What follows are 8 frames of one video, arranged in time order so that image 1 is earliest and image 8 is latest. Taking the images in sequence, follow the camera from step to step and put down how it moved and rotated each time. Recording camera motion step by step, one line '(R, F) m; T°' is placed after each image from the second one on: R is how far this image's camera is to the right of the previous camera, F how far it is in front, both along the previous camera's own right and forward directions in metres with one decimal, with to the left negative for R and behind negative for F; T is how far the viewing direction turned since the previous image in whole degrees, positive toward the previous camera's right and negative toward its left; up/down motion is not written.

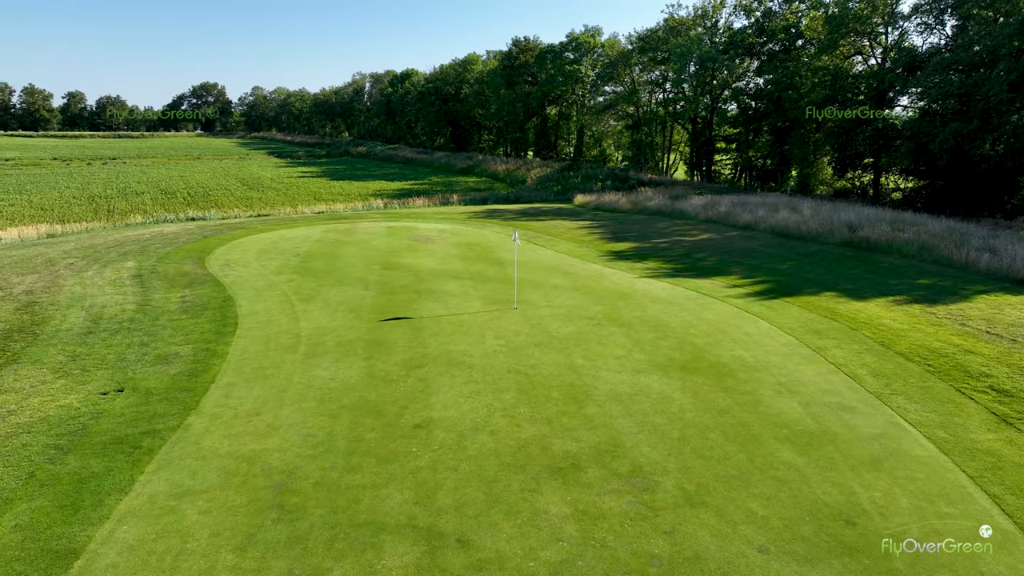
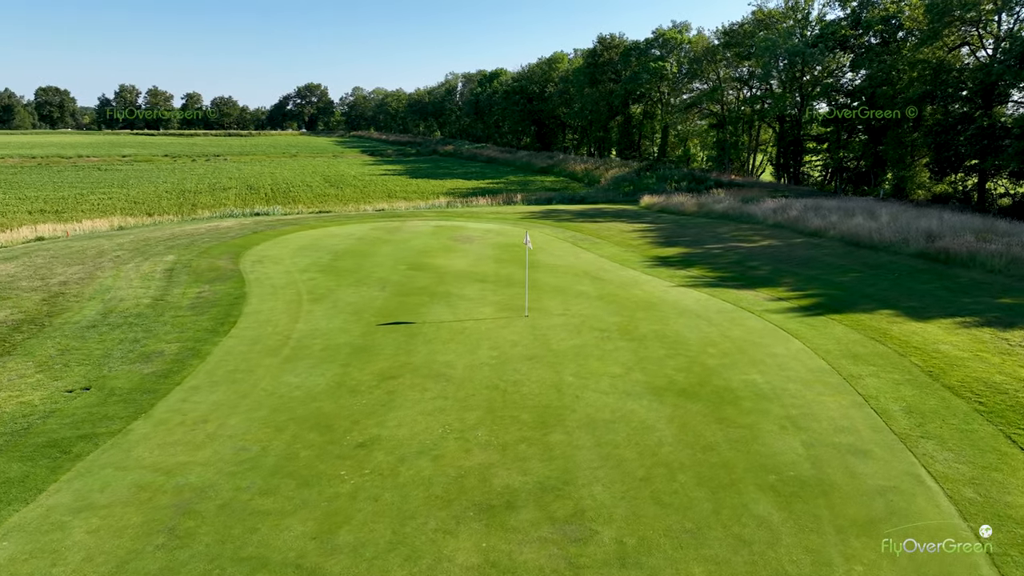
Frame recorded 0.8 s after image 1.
(+1.1, +0.8) m; -7°
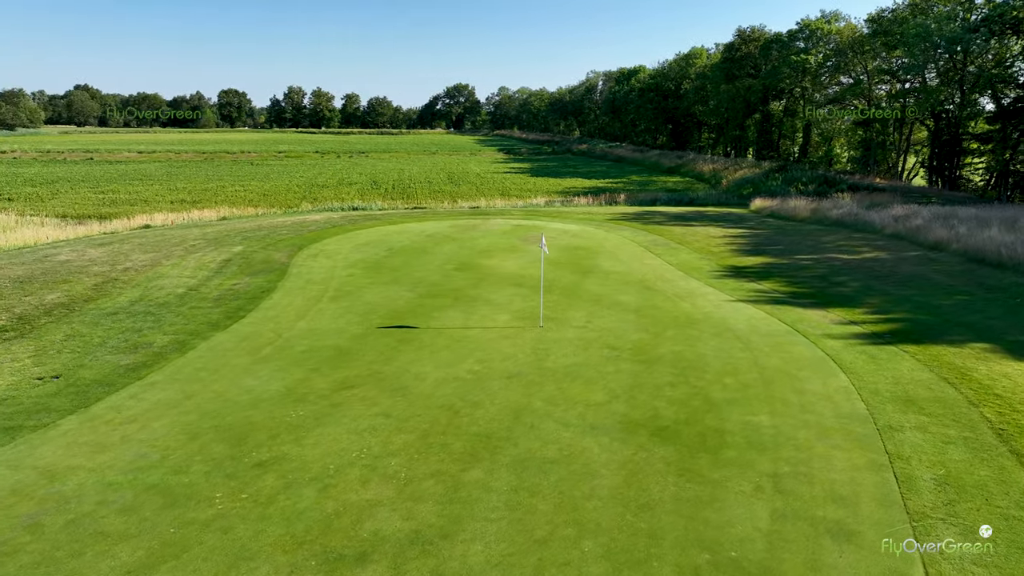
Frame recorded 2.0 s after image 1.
(+1.6, +1.0) m; -11°
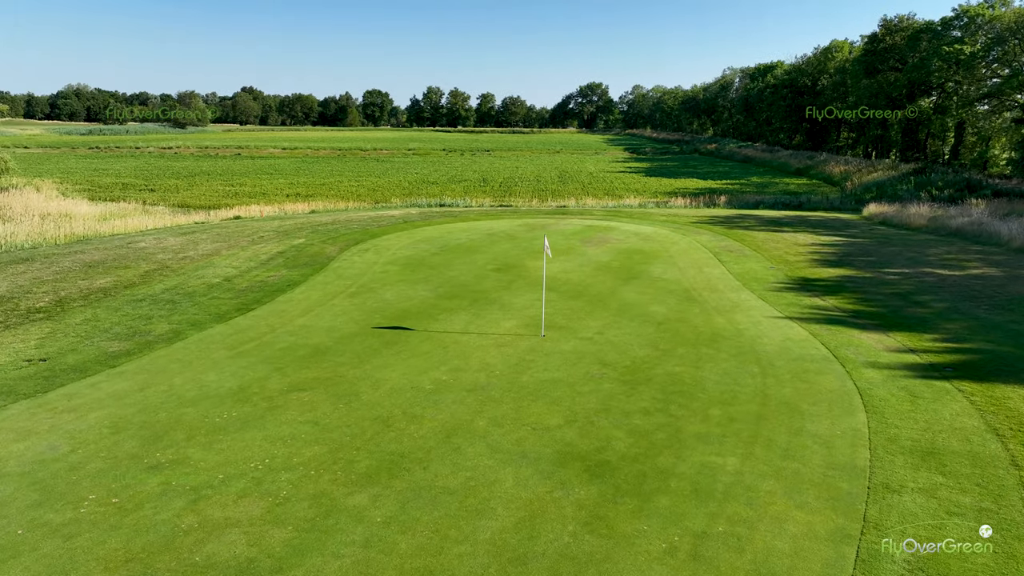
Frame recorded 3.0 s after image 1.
(+1.5, +0.8) m; -10°
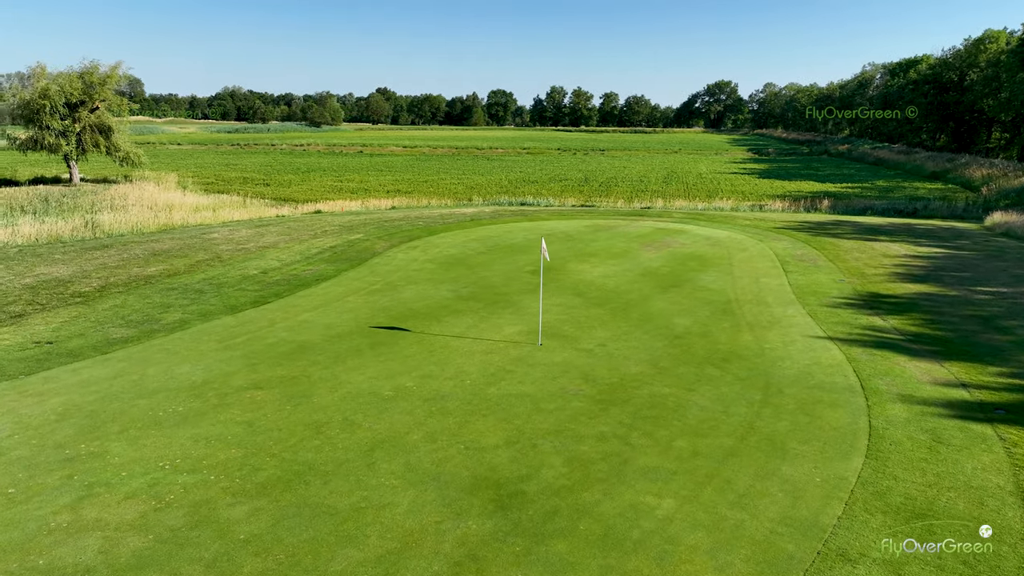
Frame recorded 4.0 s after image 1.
(+1.4, +0.6) m; -10°
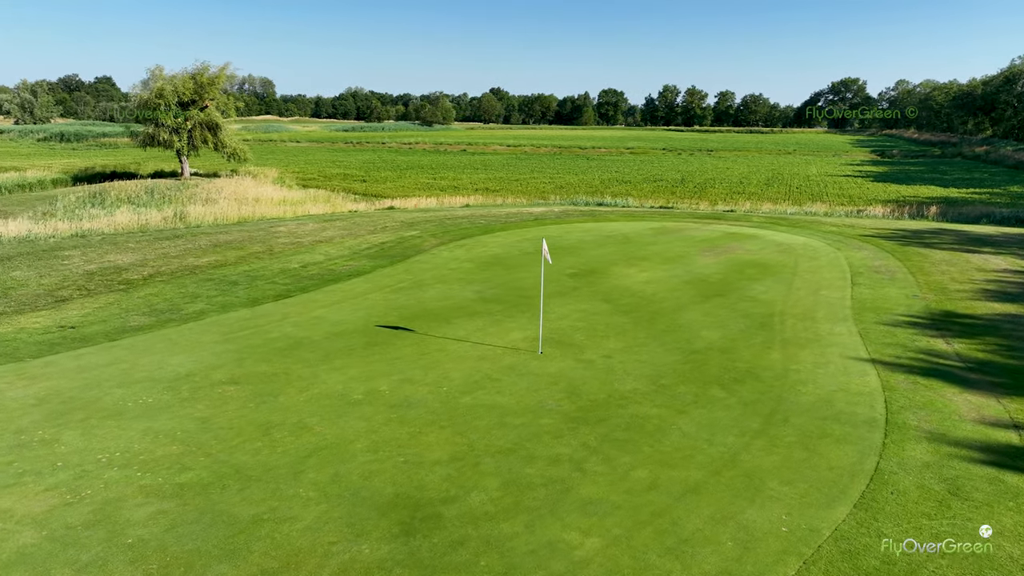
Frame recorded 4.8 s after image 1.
(+1.1, +0.5) m; -9°
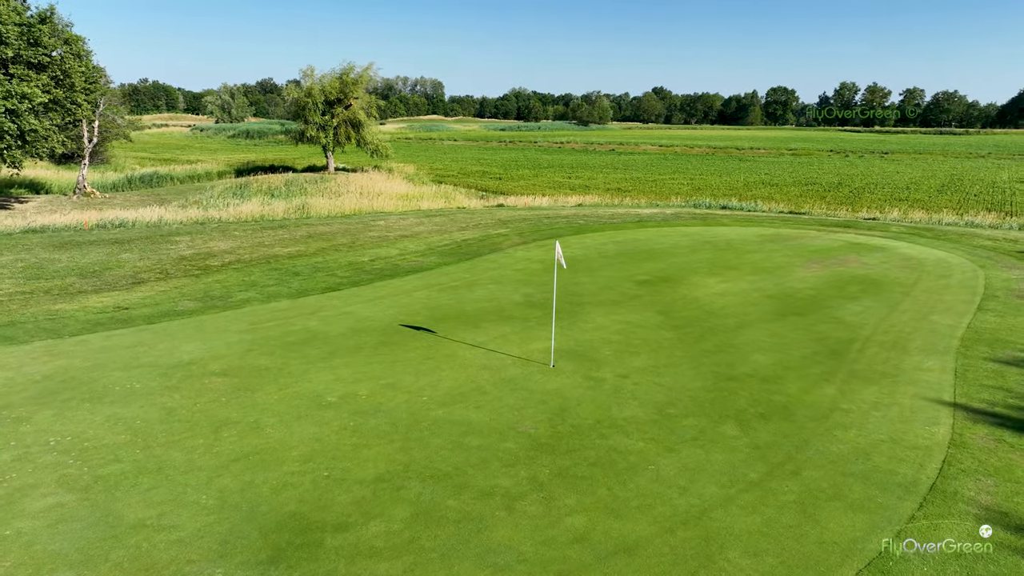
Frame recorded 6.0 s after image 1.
(+1.4, +0.8) m; -12°
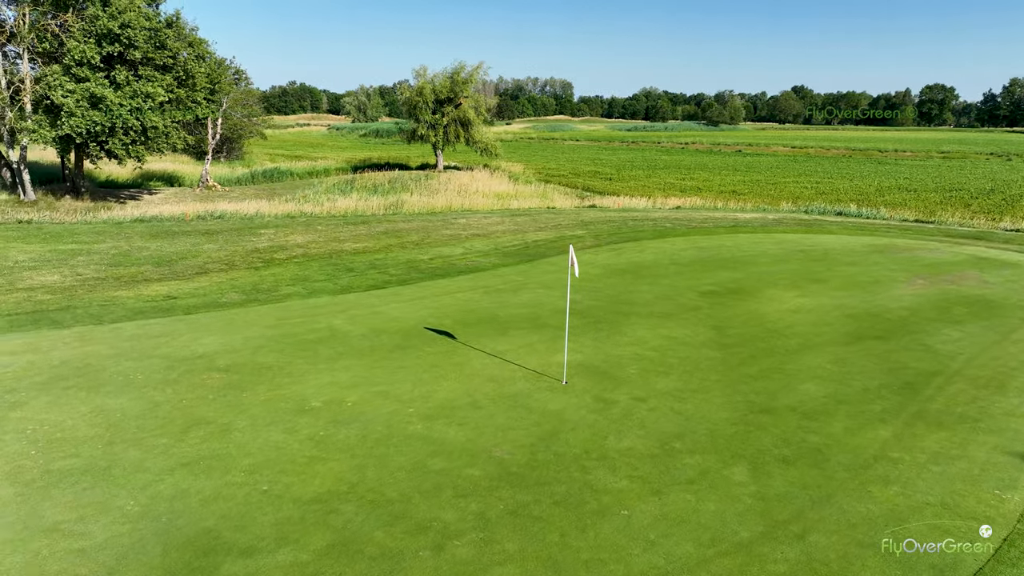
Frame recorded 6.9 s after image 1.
(+1.0, +0.6) m; -10°
